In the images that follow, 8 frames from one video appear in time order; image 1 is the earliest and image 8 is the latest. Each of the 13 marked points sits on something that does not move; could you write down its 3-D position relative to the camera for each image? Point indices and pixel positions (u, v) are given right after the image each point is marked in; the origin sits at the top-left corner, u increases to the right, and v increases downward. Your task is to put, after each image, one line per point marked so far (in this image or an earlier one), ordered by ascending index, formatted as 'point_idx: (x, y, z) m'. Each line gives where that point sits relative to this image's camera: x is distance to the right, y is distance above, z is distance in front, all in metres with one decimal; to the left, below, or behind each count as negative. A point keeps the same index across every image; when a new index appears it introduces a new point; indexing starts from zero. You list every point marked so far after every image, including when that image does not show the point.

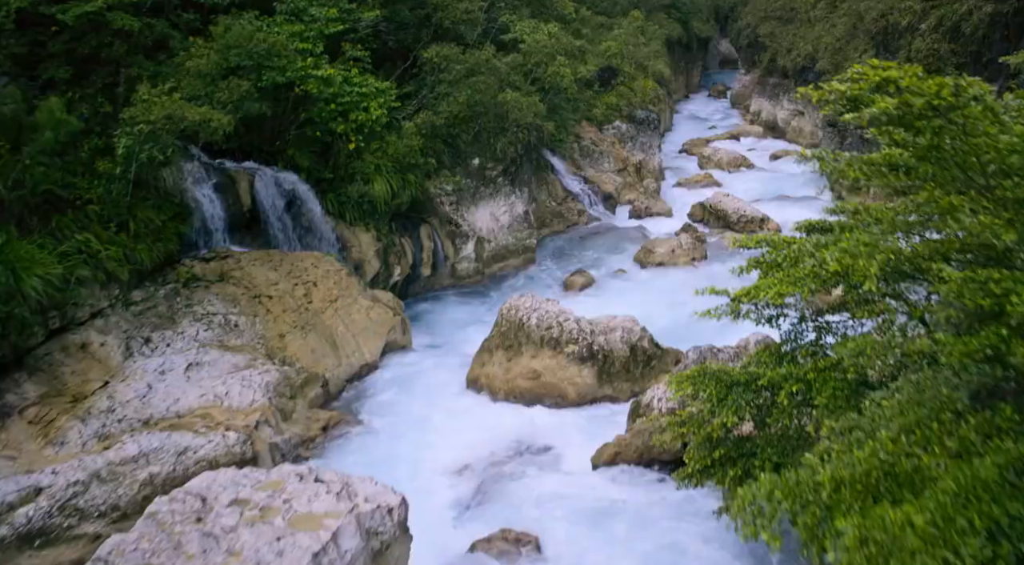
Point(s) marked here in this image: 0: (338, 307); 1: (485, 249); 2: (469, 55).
0: (-3.1, -0.4, +13.5) m
1: (-0.7, +0.8, +18.0) m
2: (-0.9, +5.0, +16.8) m
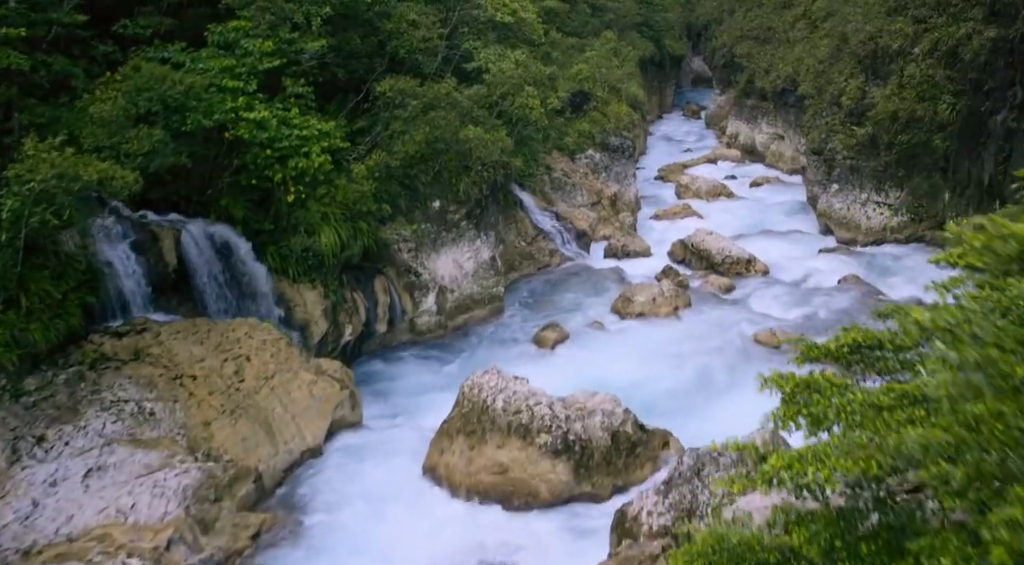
0: (-3.7, -1.6, +11.7) m
1: (-1.4, -0.4, +16.3) m
2: (-1.7, +3.9, +15.1) m
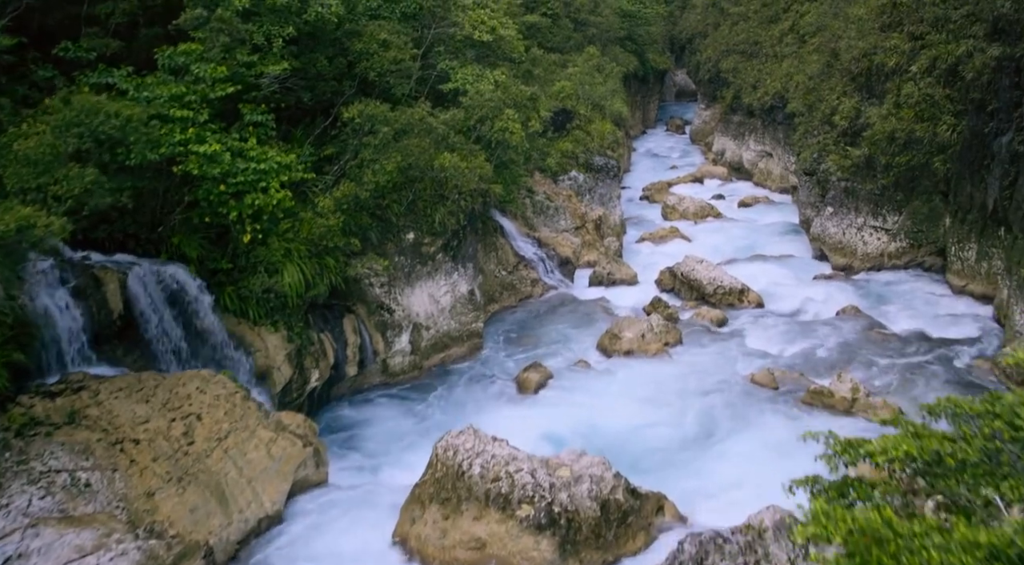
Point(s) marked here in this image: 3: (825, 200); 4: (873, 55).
0: (-3.9, -2.3, +10.6) m
1: (-1.8, -1.1, +15.3) m
2: (-2.1, +3.1, +14.1) m
3: (+8.2, +2.1, +20.0) m
4: (+9.2, +5.7, +19.3) m
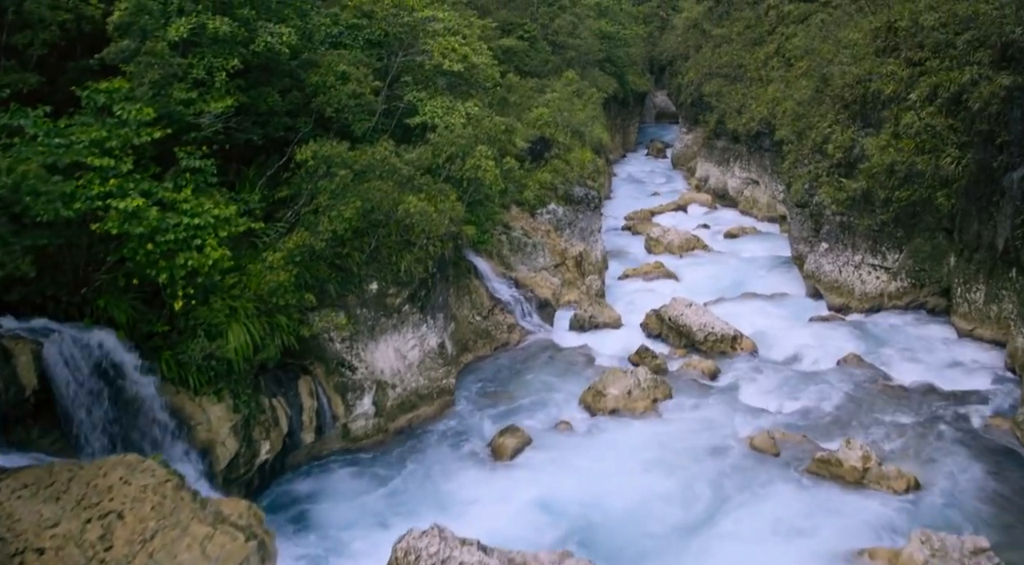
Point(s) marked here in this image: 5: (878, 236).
0: (-4.3, -3.2, +9.1) m
1: (-2.2, -2.1, +13.8) m
2: (-2.6, +2.2, +12.8) m
3: (+7.6, +1.1, +18.9) m
4: (+8.5, +4.8, +18.2) m
5: (+8.2, +1.0, +17.1) m
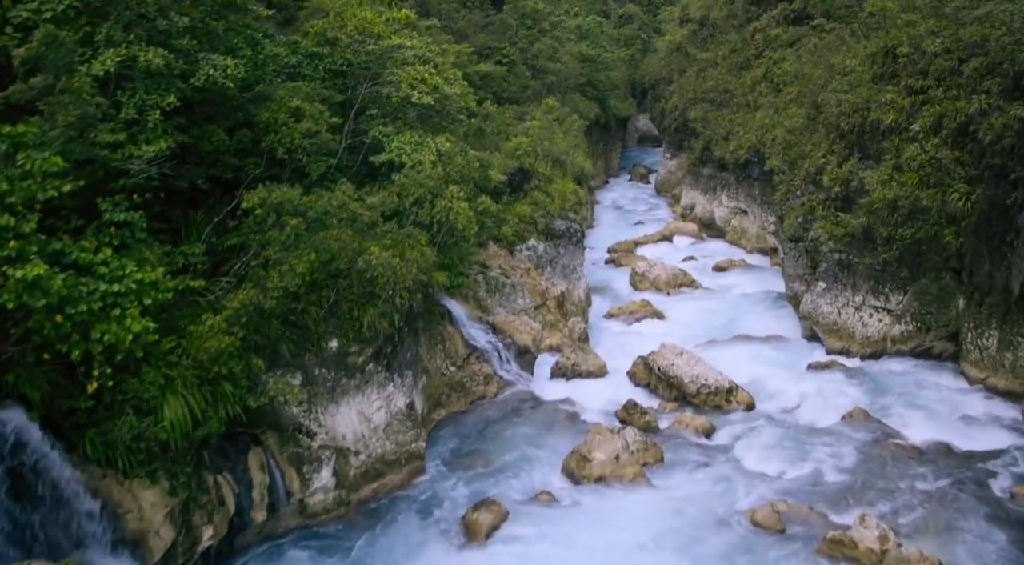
0: (-4.5, -4.0, +7.6) m
1: (-2.6, -3.0, +12.4) m
2: (-3.0, +1.3, +11.4) m
3: (+7.1, +0.2, +17.7) m
4: (+8.0, +3.9, +17.2) m
5: (+7.7, +0.1, +16.0) m
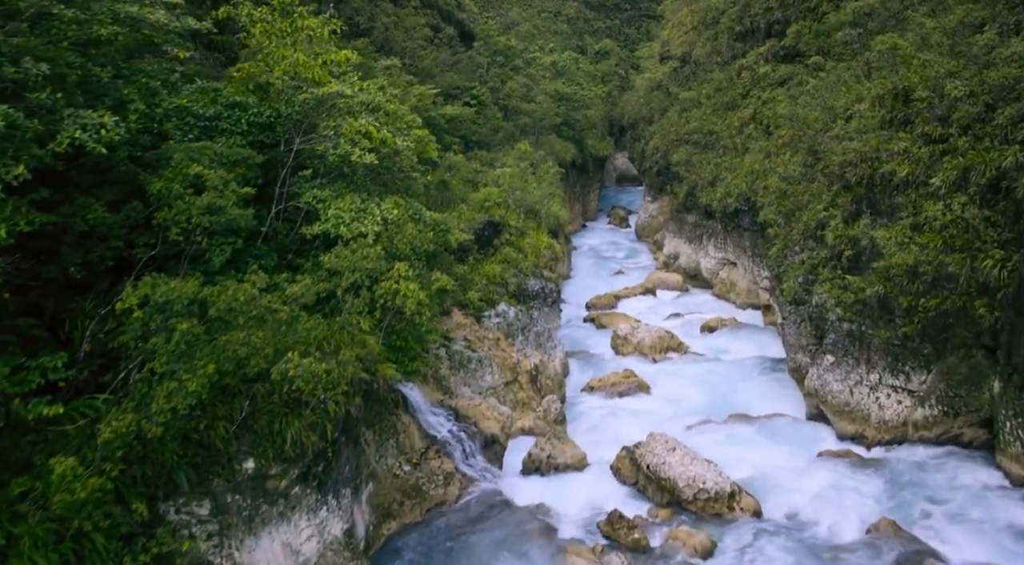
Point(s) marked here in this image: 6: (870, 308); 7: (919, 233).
0: (-4.9, -5.2, +5.1) m
1: (-3.1, -4.4, +10.0) m
2: (-3.5, -0.1, +9.1) m
3: (+6.4, -1.3, +15.7) m
4: (+7.3, +2.4, +15.3) m
5: (+7.1, -1.3, +14.0) m
6: (+6.8, -0.5, +14.4) m
7: (+7.3, +0.9, +13.7) m
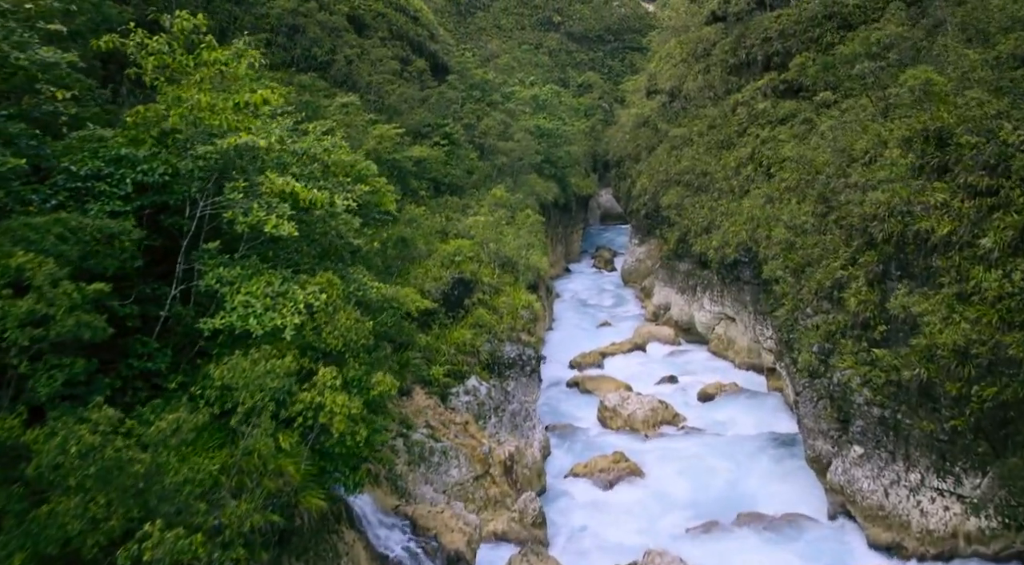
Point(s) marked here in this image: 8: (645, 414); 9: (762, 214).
0: (-5.2, -6.2, +2.3) m
1: (-3.5, -5.5, +7.3) m
2: (-3.9, -1.2, +6.6) m
3: (+5.9, -2.6, +13.3) m
4: (+6.7, +1.1, +13.1) m
5: (+6.6, -2.5, +11.6) m
6: (+6.3, -1.8, +12.0) m
7: (+6.8, -0.3, +11.4) m
8: (+3.1, -3.0, +17.5) m
9: (+6.2, +1.7, +18.7) m
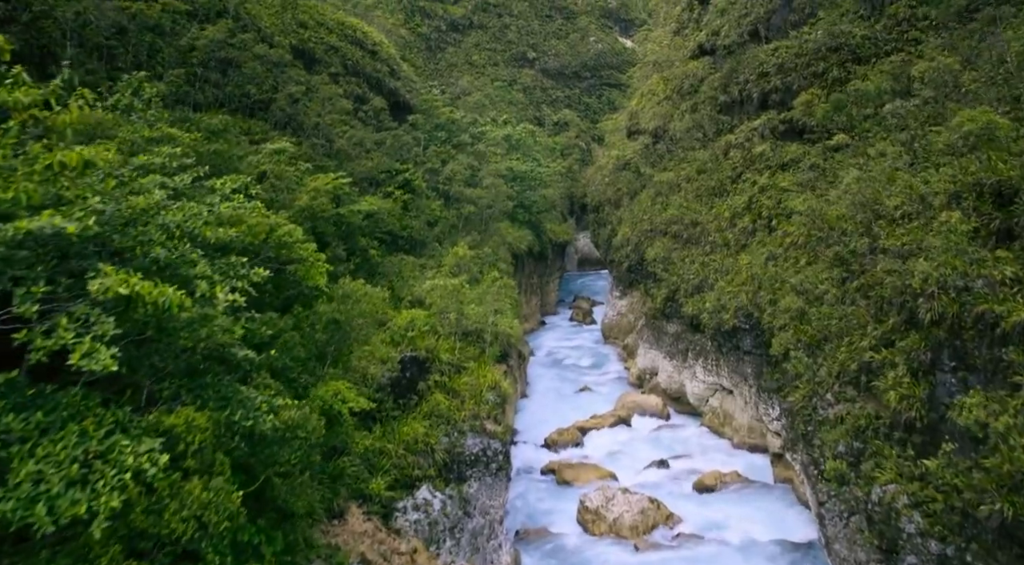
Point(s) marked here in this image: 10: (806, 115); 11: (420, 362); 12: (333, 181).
0: (-5.5, -7.1, -1.0) m
1: (-3.9, -6.6, +4.1) m
2: (-4.3, -2.3, +3.6) m
3: (+5.3, -3.9, +10.4) m
4: (+6.1, -0.1, +10.4) m
5: (+6.1, -3.7, +8.7) m
6: (+5.7, -3.0, +9.2) m
7: (+6.3, -1.6, +8.7) m
8: (+2.4, -4.5, +14.5) m
9: (+5.4, +0.1, +16.1) m
10: (+7.0, +4.0, +18.4) m
11: (-1.7, -1.6, +14.4) m
12: (-3.7, +2.0, +15.5) m
